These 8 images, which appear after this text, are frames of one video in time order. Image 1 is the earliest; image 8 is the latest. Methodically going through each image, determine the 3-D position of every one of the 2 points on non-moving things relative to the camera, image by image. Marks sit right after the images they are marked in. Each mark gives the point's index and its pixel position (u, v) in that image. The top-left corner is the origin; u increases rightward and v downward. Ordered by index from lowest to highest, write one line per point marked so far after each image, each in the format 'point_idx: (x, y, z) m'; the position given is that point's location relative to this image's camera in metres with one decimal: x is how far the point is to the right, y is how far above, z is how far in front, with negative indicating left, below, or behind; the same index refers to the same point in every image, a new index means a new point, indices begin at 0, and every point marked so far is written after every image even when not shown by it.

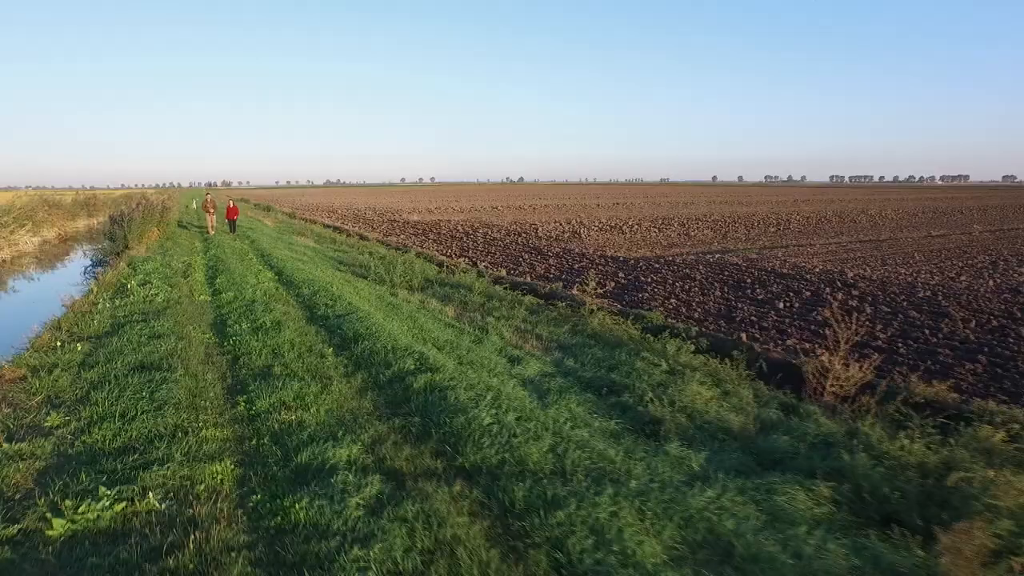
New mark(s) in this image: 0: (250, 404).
0: (-1.5, -0.7, +6.0) m
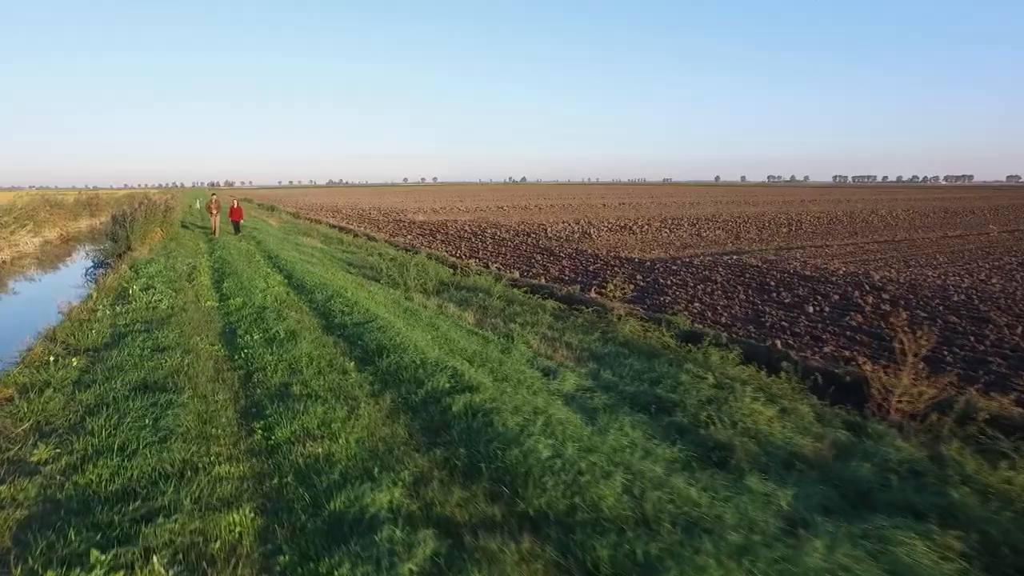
0: (-1.2, -0.7, +5.2) m
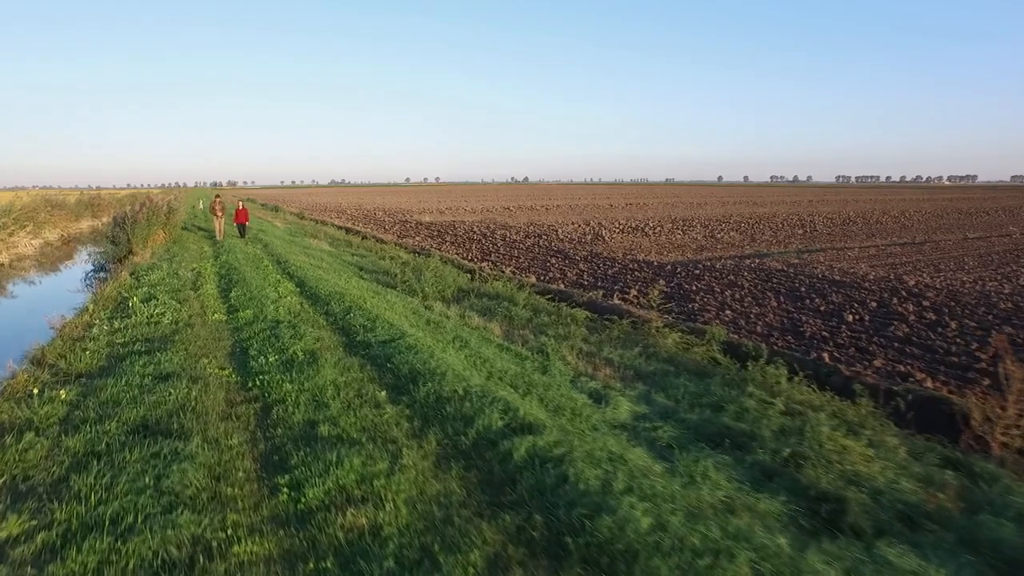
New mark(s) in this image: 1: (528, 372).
0: (-0.9, -0.8, +4.2) m
1: (+0.1, -0.7, +8.5) m
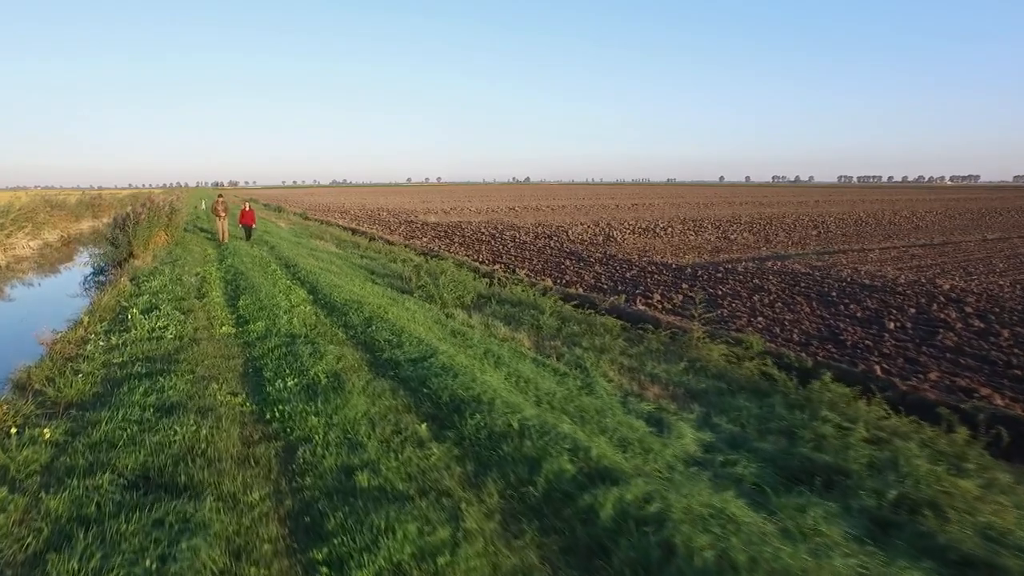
0: (-0.6, -0.9, +3.3) m
1: (+0.5, -0.8, +7.6) m
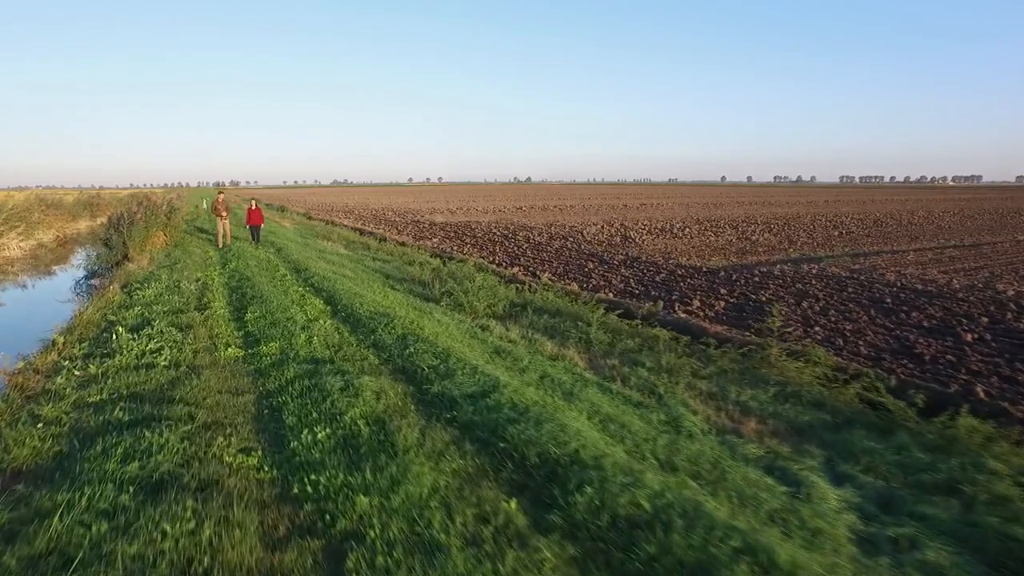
0: (-0.1, -1.0, +1.8) m
1: (+1.0, -0.9, +6.1) m
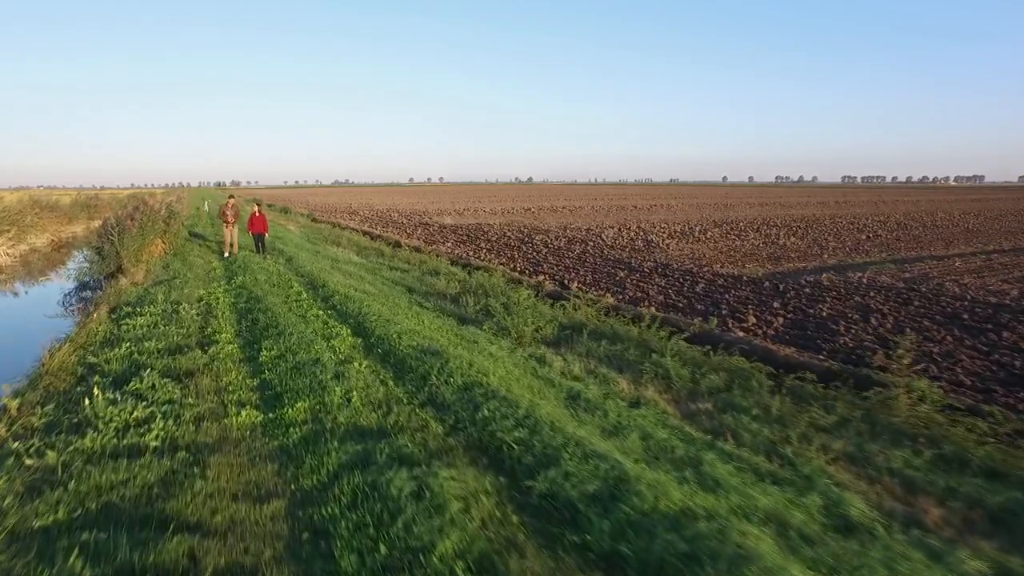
0: (+0.5, -1.2, 0.0) m
1: (+1.5, -1.1, +4.3) m
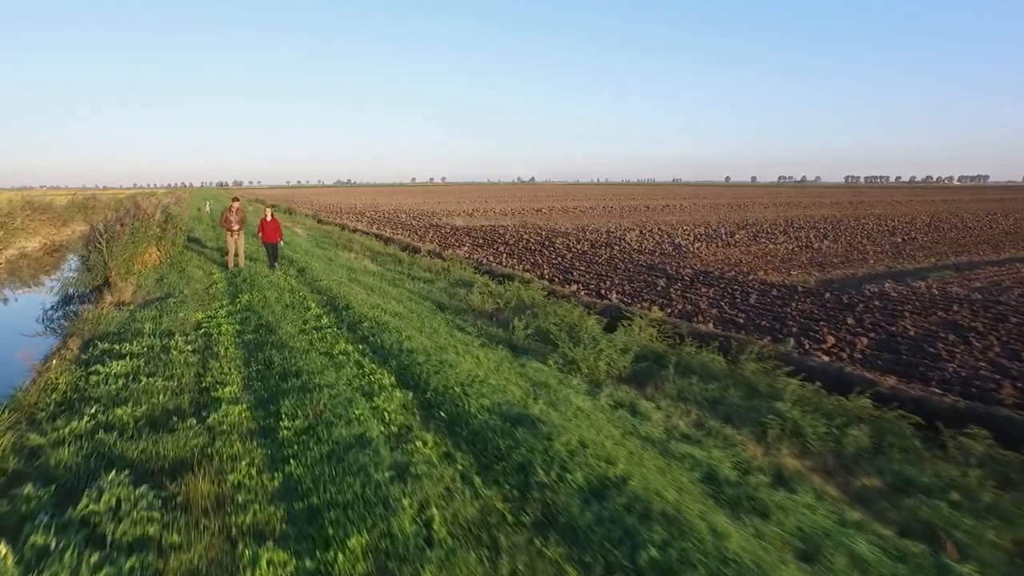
0: (+1.1, -1.5, -2.1) m
1: (+2.1, -1.3, +2.2) m
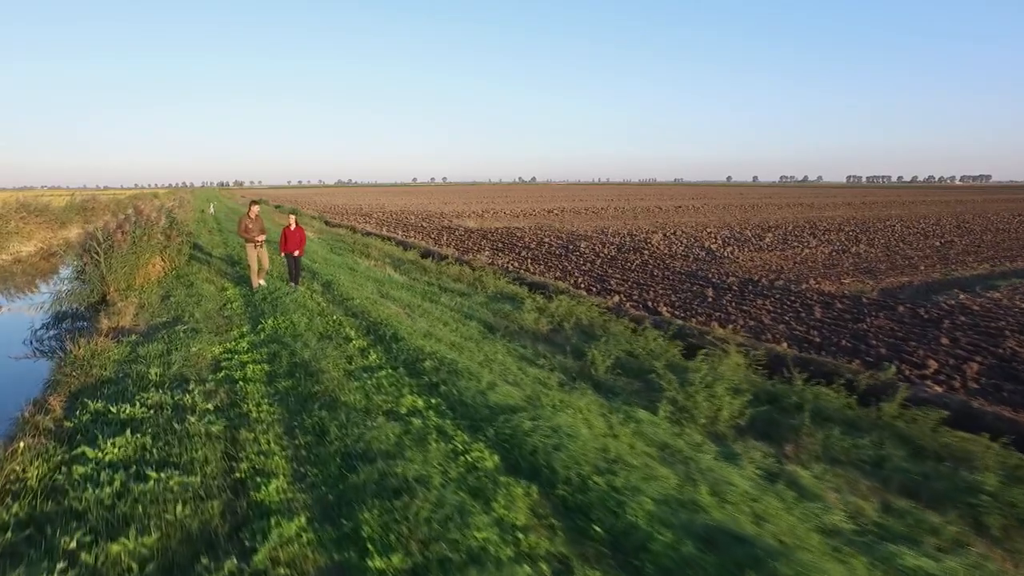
0: (+1.8, -1.7, -4.0) m
1: (+2.8, -1.5, +0.3) m
